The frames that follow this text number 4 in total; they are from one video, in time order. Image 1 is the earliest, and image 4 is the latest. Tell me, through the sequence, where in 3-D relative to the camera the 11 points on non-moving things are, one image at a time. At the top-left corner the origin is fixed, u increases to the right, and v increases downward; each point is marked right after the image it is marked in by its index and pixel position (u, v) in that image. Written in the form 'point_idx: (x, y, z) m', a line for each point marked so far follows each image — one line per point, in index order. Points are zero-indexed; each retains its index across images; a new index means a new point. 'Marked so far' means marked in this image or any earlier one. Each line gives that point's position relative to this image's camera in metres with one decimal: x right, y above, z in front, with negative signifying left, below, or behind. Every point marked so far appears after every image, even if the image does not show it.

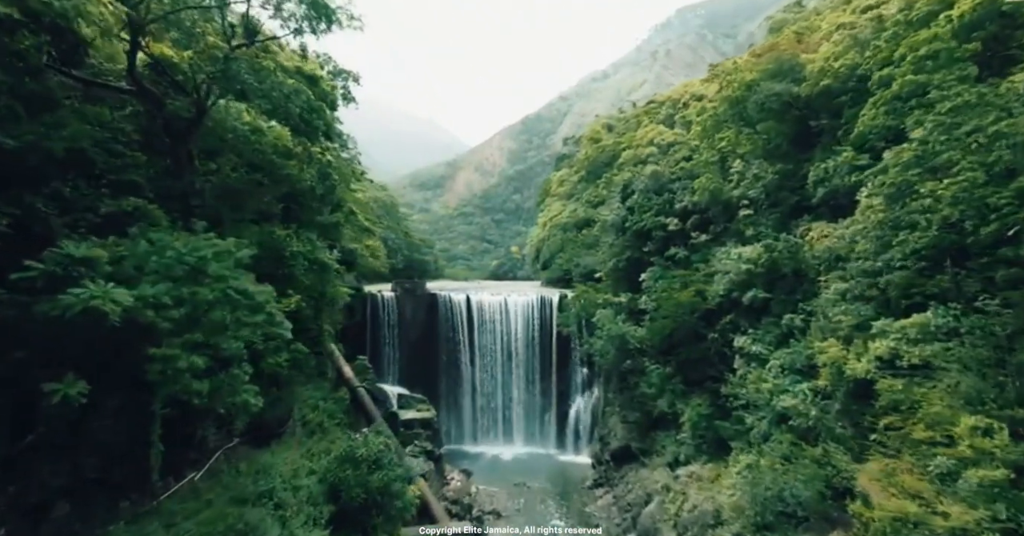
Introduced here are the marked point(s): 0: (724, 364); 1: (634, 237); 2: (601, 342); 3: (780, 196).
0: (+6.2, -2.8, +14.6) m
1: (+4.8, +1.2, +19.4) m
2: (+3.2, -2.6, +17.9) m
3: (+8.0, +2.2, +15.0) m
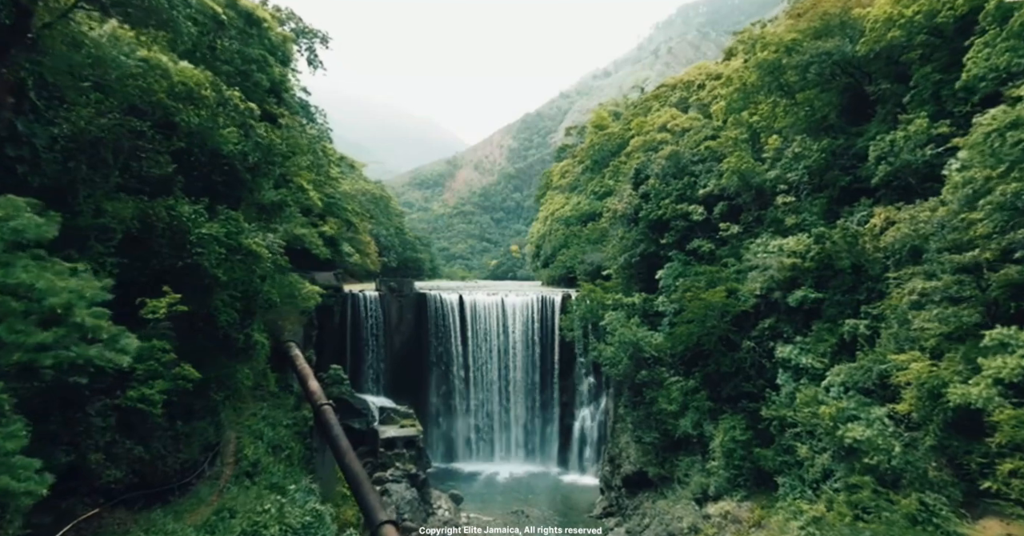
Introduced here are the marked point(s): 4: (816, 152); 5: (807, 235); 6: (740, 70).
0: (+6.1, -2.7, +12.1) m
1: (+4.7, +1.3, +16.9) m
2: (+3.1, -2.5, +15.4) m
3: (+7.9, +2.3, +12.6) m
4: (+7.7, +2.9, +12.7) m
5: (+7.0, +0.8, +12.0) m
6: (+7.7, +6.7, +17.0) m
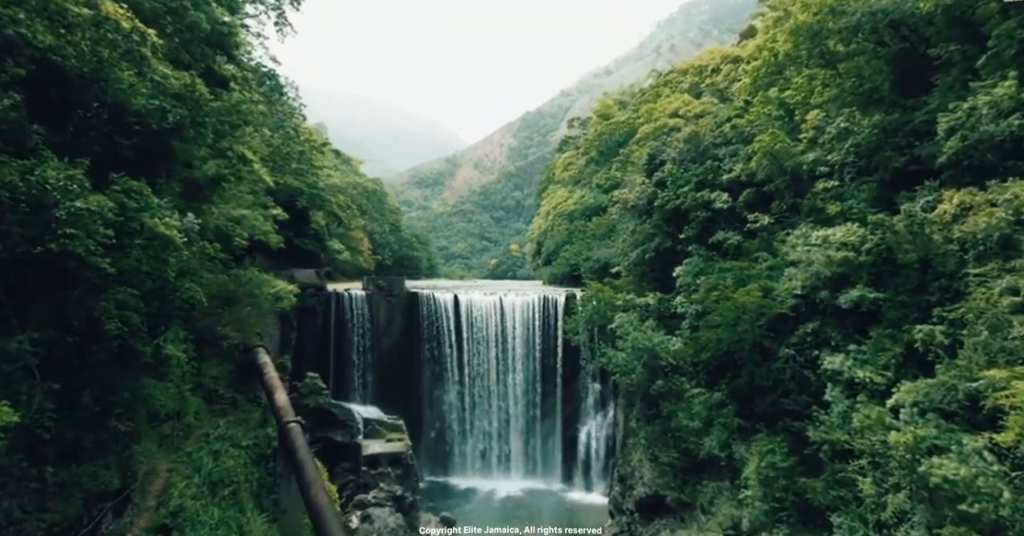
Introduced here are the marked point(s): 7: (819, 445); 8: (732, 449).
0: (+6.0, -2.6, +10.3) m
1: (+4.7, +1.4, +15.1) m
2: (+3.0, -2.4, +13.6) m
3: (+7.9, +2.4, +10.7) m
4: (+7.6, +3.0, +10.9) m
5: (+7.0, +0.9, +10.2) m
6: (+7.7, +6.8, +15.2) m
7: (+5.7, -3.3, +9.4) m
8: (+4.9, -4.0, +11.1) m
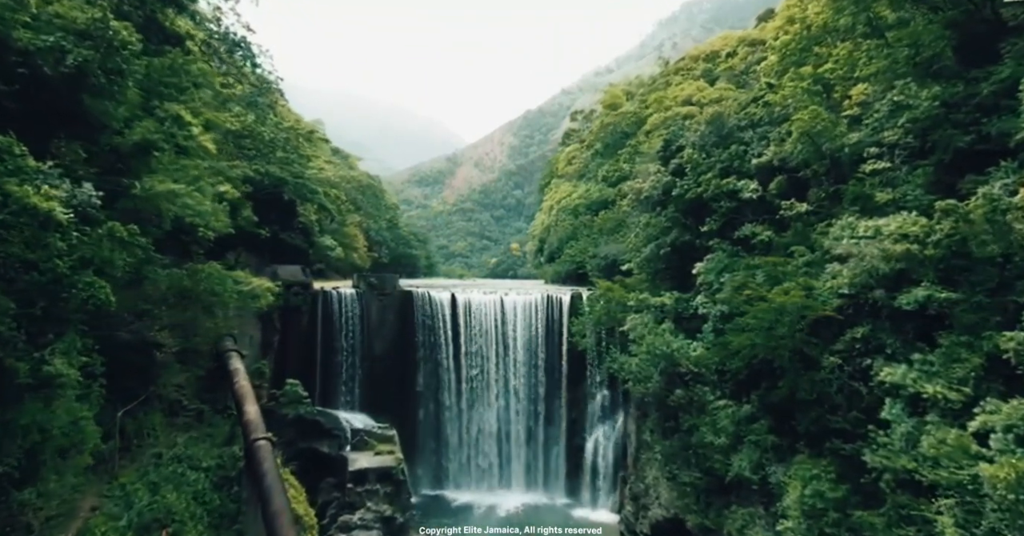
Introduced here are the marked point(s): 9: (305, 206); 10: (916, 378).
0: (+6.1, -2.5, +8.9) m
1: (+4.7, +1.5, +13.7) m
2: (+3.1, -2.3, +12.2) m
3: (+7.9, +2.4, +9.3) m
4: (+7.7, +3.1, +9.4) m
5: (+7.1, +1.0, +8.7) m
6: (+7.8, +6.9, +13.7) m
7: (+5.8, -3.2, +7.9) m
8: (+4.9, -3.9, +9.7) m
9: (-7.7, +2.3, +18.7) m
10: (+6.2, -1.7, +7.7) m
